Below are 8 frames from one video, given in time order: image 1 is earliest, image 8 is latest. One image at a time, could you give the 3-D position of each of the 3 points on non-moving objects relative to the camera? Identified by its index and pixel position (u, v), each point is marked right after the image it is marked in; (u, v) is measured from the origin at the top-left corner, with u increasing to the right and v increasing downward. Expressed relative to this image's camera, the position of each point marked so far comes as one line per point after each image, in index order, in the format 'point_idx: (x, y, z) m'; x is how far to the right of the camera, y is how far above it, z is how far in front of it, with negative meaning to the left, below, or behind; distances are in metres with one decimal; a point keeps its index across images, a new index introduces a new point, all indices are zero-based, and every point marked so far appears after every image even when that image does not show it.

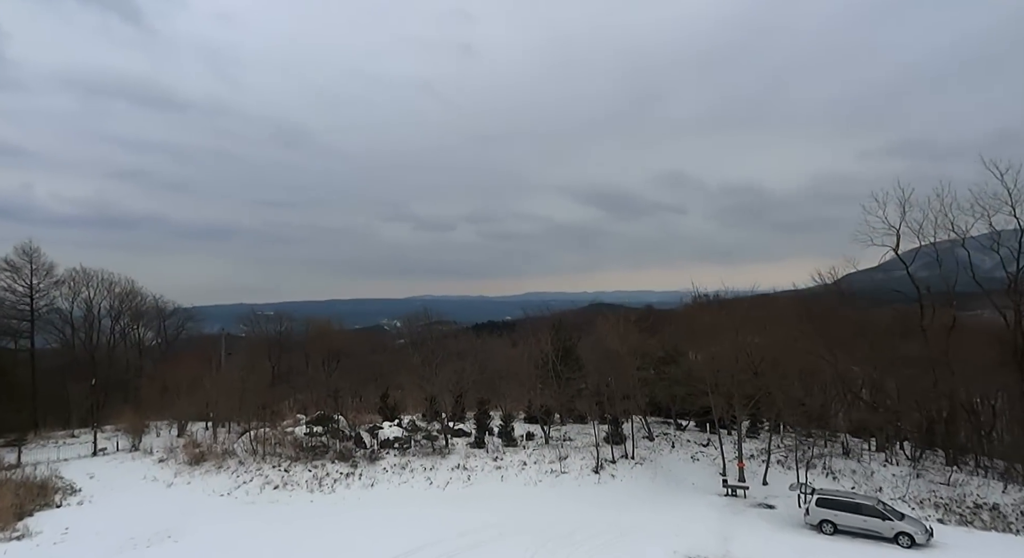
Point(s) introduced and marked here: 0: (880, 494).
0: (+11.2, -6.6, +19.7) m
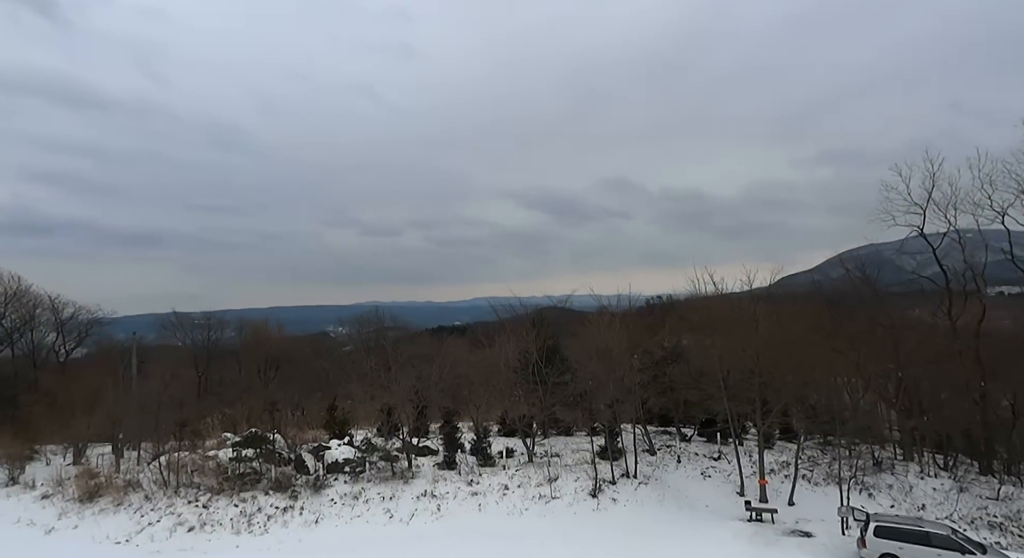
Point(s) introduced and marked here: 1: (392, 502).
0: (+10.7, -6.1, +16.7) m
1: (-3.3, -6.0, +17.3) m
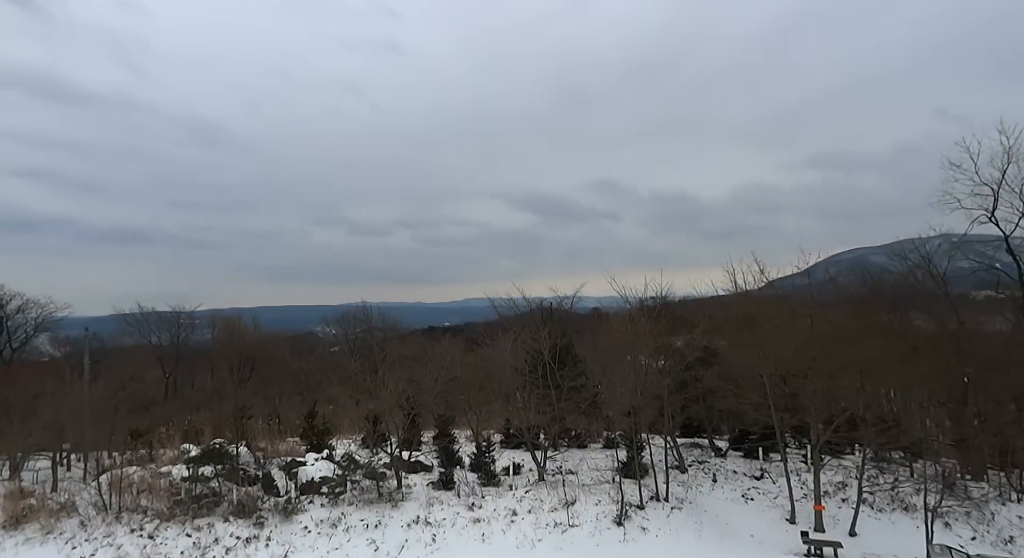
0: (+10.9, -5.8, +14.0) m
1: (-3.0, -5.6, +14.4) m
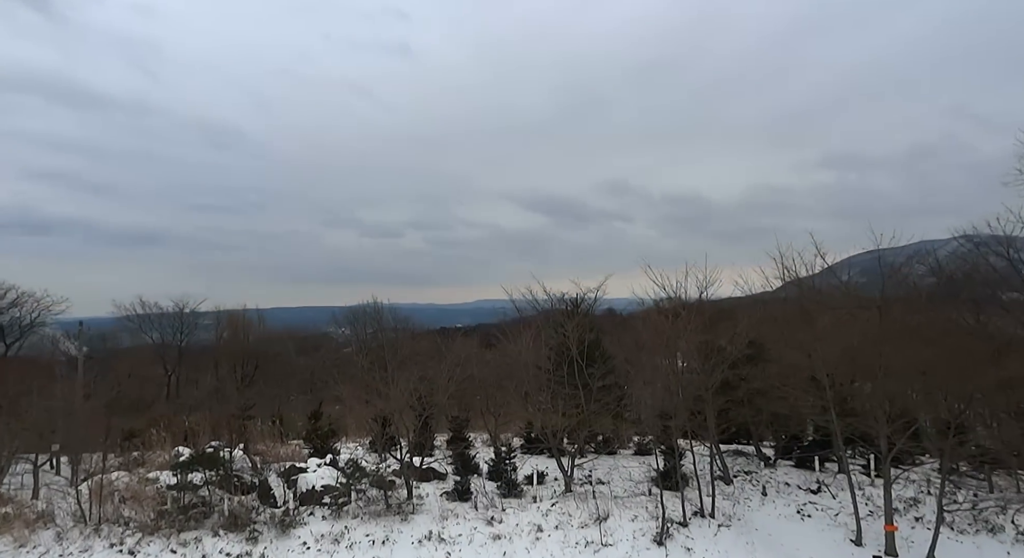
0: (+11.4, -5.5, +12.1) m
1: (-2.5, -5.3, +12.7) m
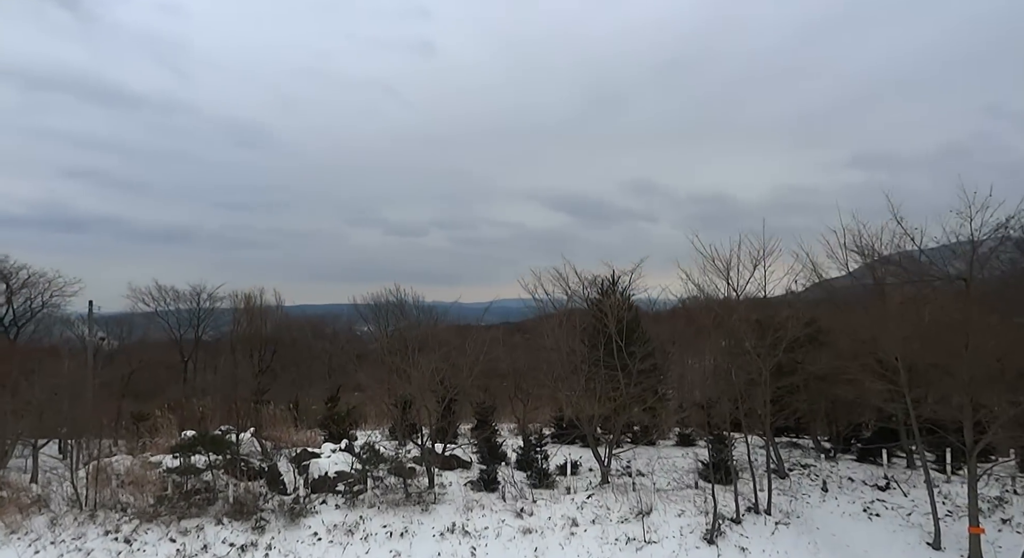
0: (+12.0, -5.0, +10.4) m
1: (-2.0, -4.7, +11.5) m
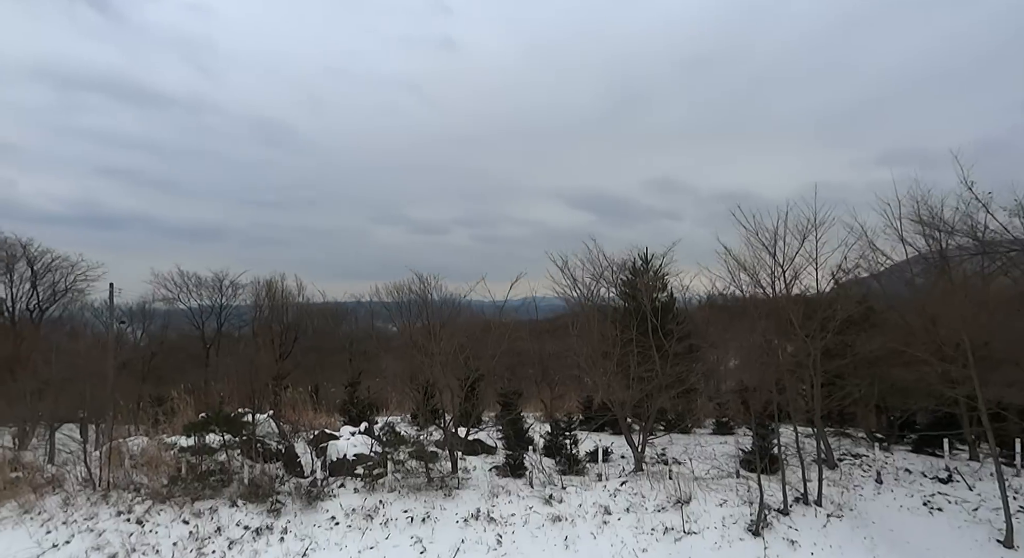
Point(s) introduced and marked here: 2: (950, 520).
0: (+12.4, -4.5, +9.2) m
1: (-1.5, -4.2, +10.8) m
2: (+7.5, -4.1, +11.0) m
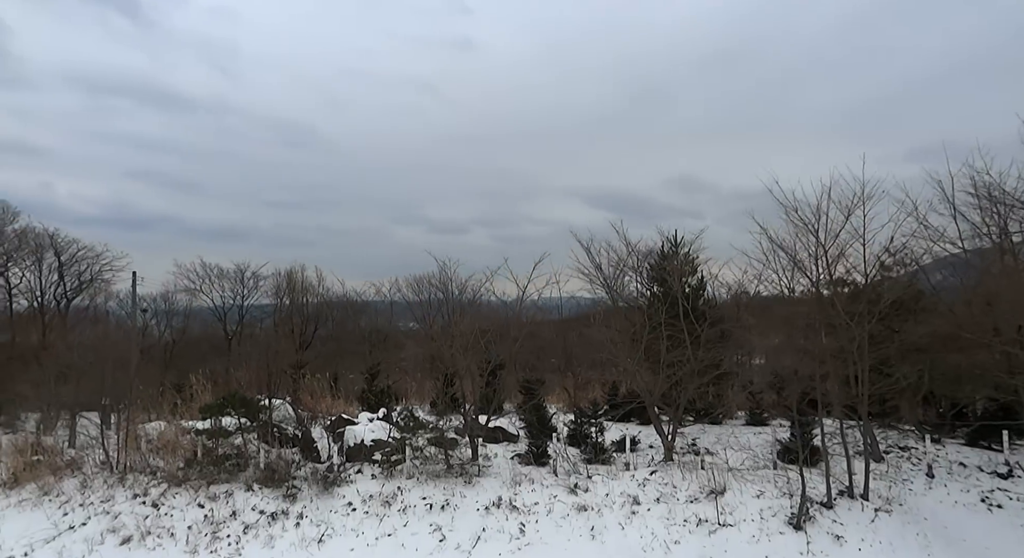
0: (+12.7, -4.2, +8.4) m
1: (-1.1, -3.8, +10.4) m
2: (+7.8, -3.7, +10.3) m
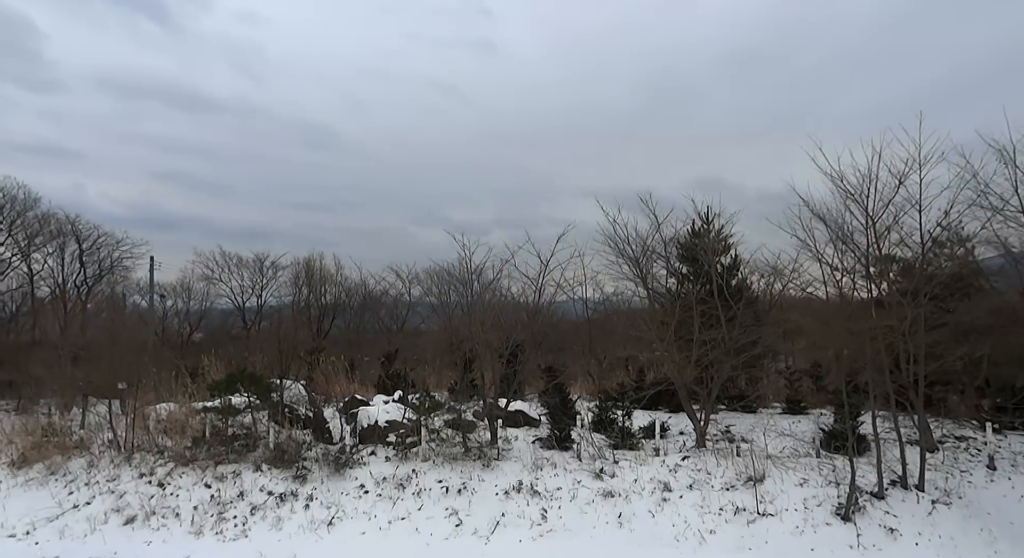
0: (+13.0, -3.8, +7.3) m
1: (-0.8, -3.3, +9.8) m
2: (+8.1, -3.3, +9.4) m
